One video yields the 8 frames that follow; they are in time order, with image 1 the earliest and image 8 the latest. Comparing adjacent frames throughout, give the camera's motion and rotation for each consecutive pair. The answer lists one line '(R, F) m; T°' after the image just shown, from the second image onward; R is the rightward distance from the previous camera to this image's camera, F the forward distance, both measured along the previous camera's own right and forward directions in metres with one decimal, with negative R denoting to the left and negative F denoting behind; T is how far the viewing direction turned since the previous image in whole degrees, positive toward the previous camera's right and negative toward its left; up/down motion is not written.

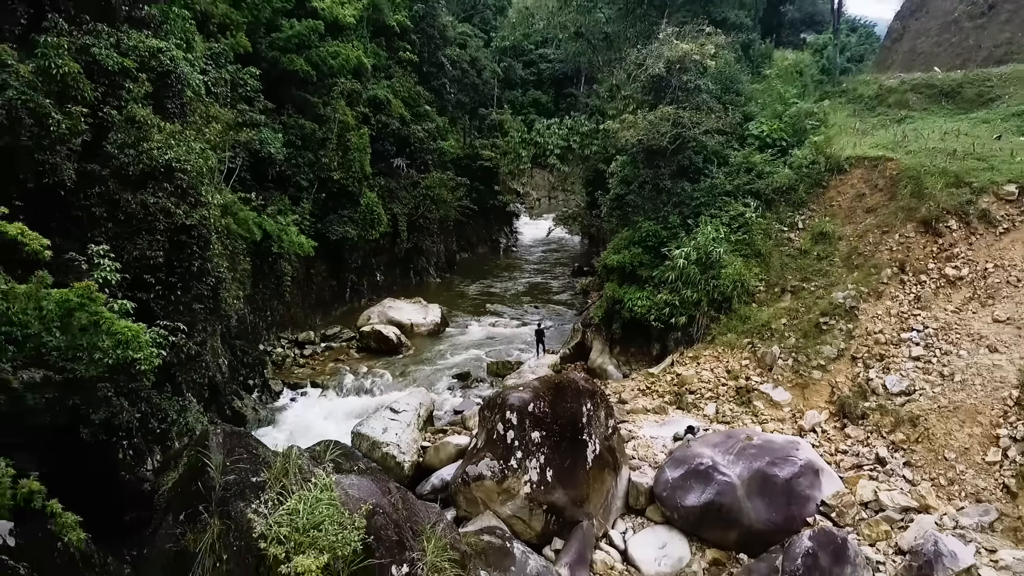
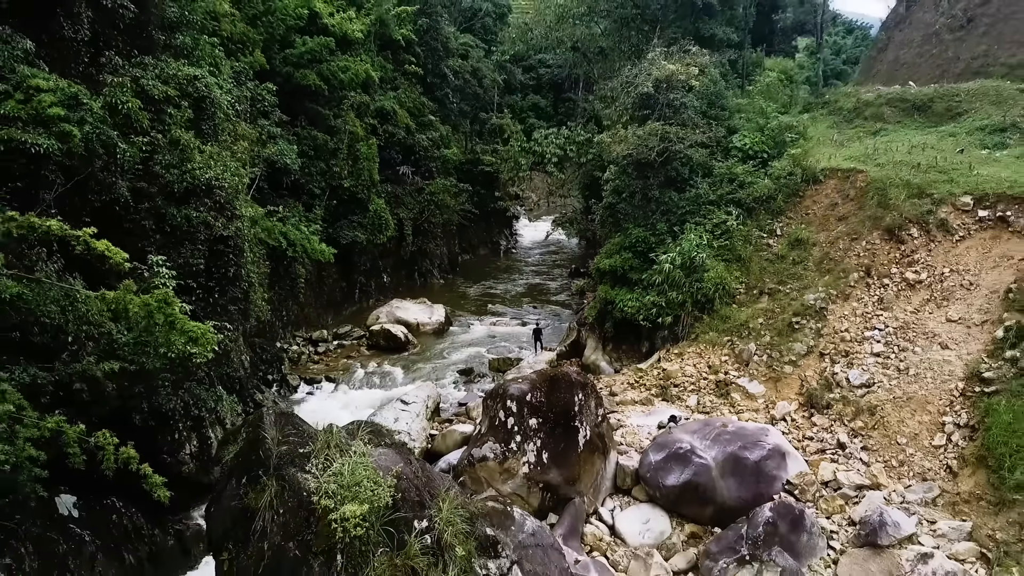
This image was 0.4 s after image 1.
(0.0, -0.9) m; 0°
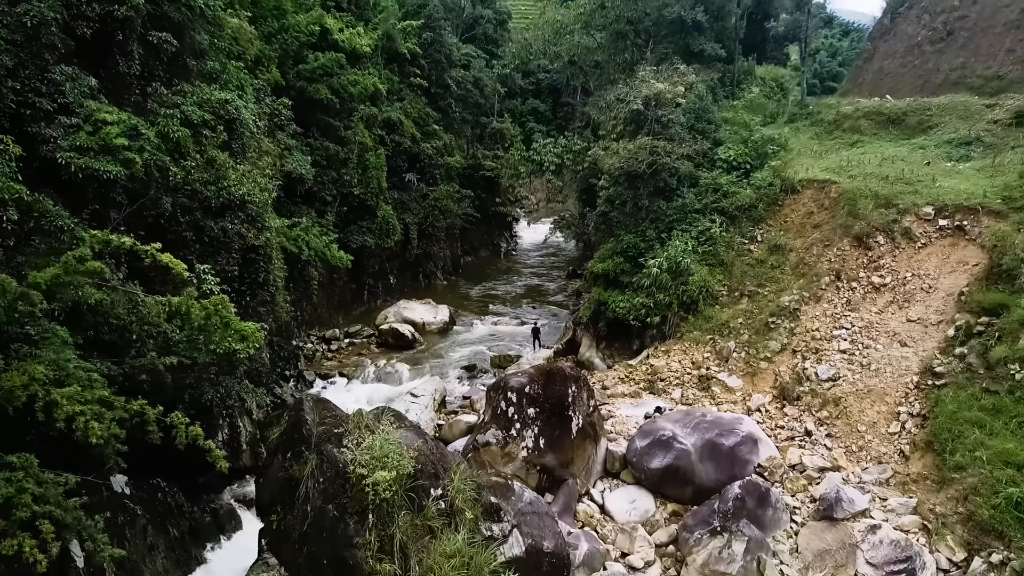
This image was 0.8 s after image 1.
(0.0, -0.9) m; 0°
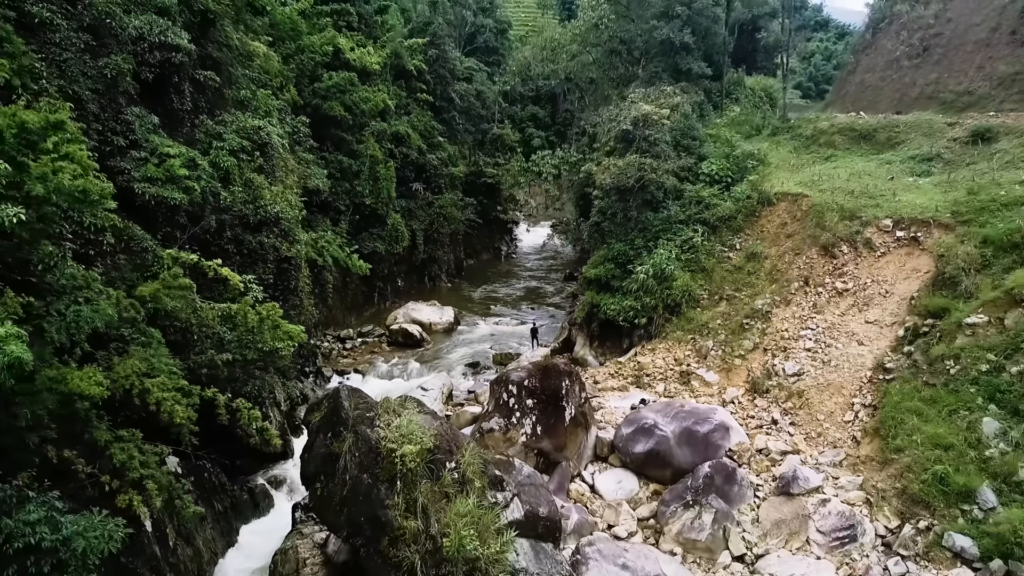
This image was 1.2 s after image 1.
(0.0, -1.2) m; 0°
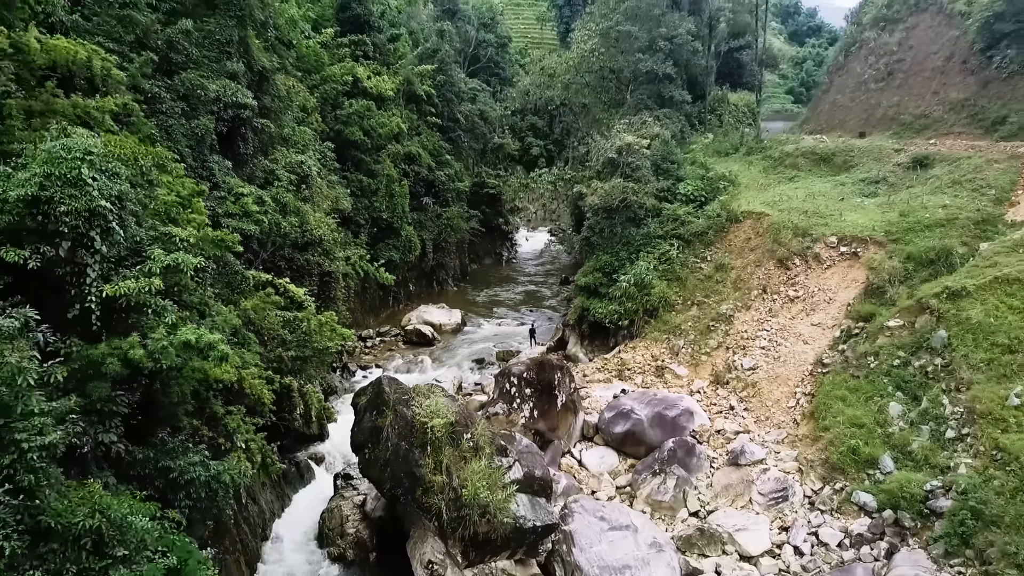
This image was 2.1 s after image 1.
(0.0, -2.1) m; 0°
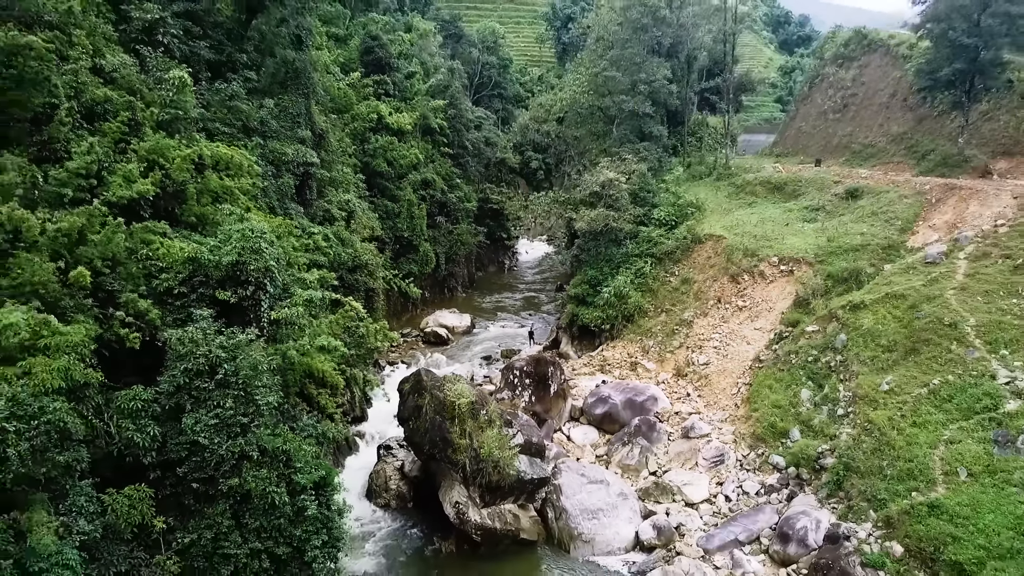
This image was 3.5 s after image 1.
(-0.1, -3.4) m; 0°
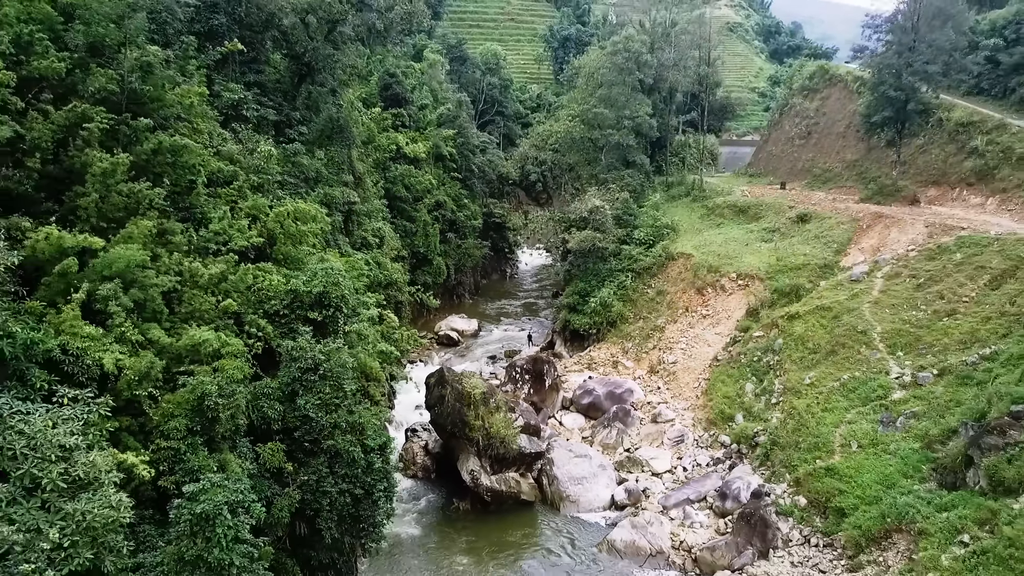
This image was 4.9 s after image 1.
(-0.1, -3.5) m; 0°
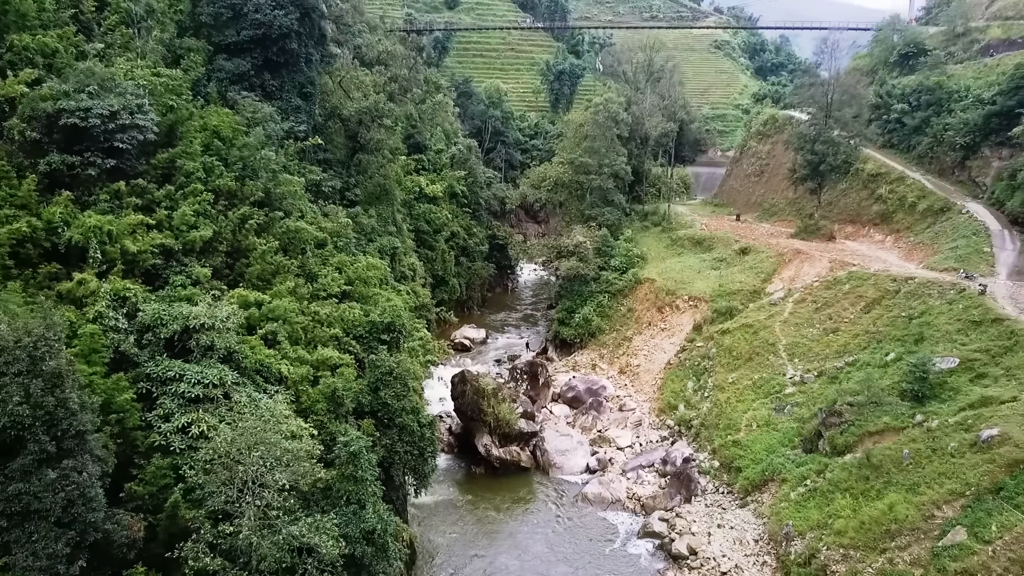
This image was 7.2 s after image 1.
(-0.1, -6.0) m; 0°
